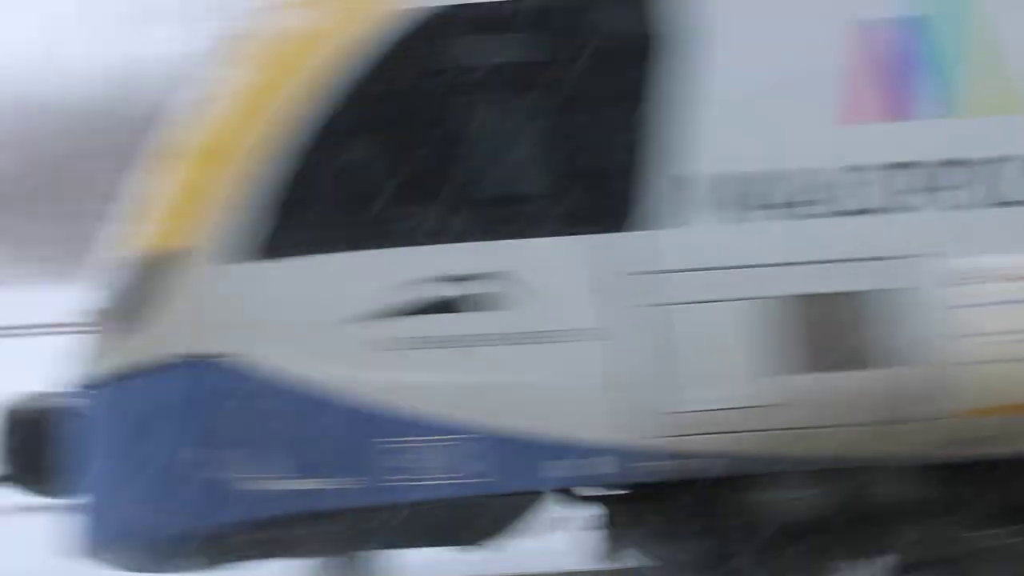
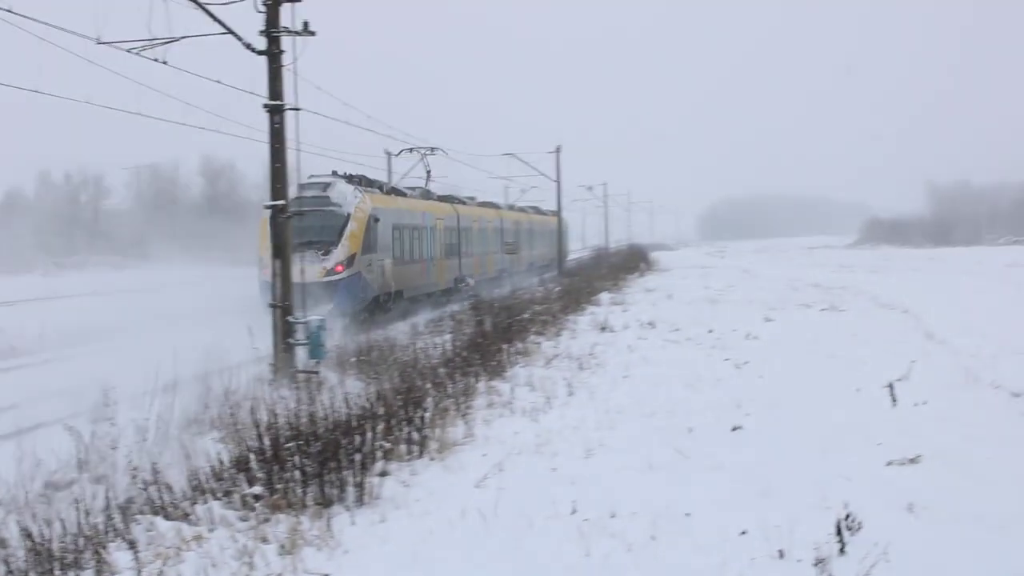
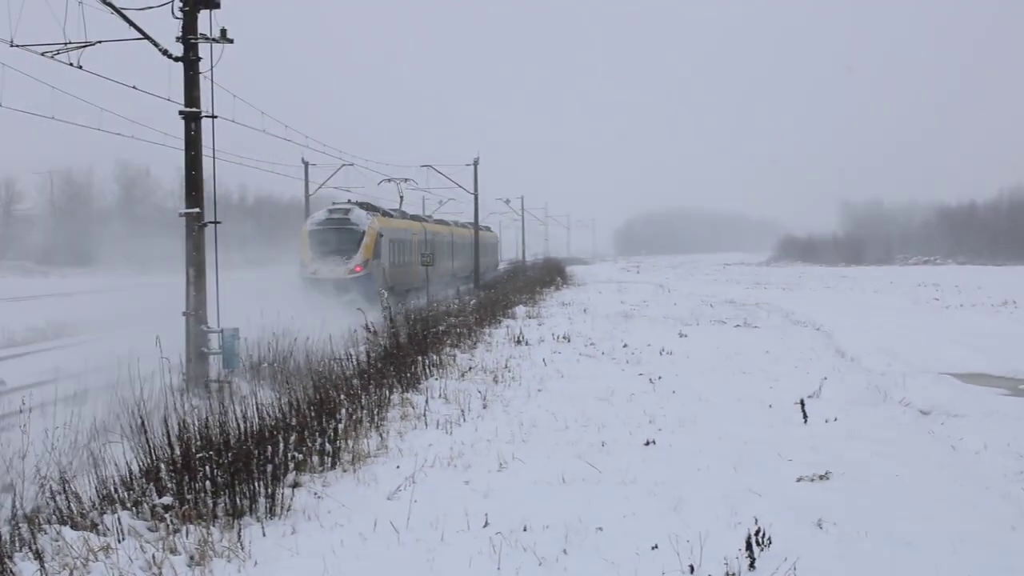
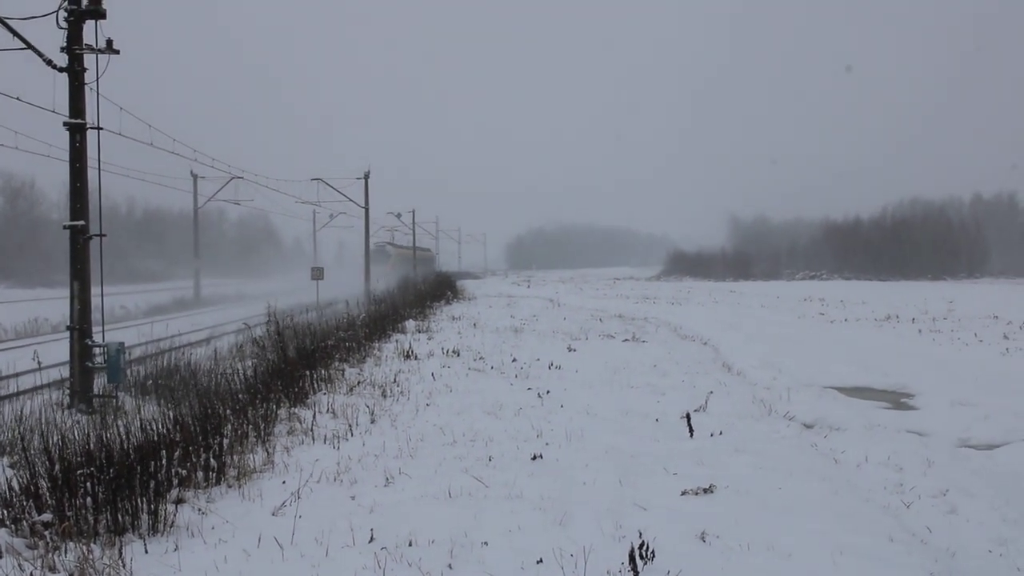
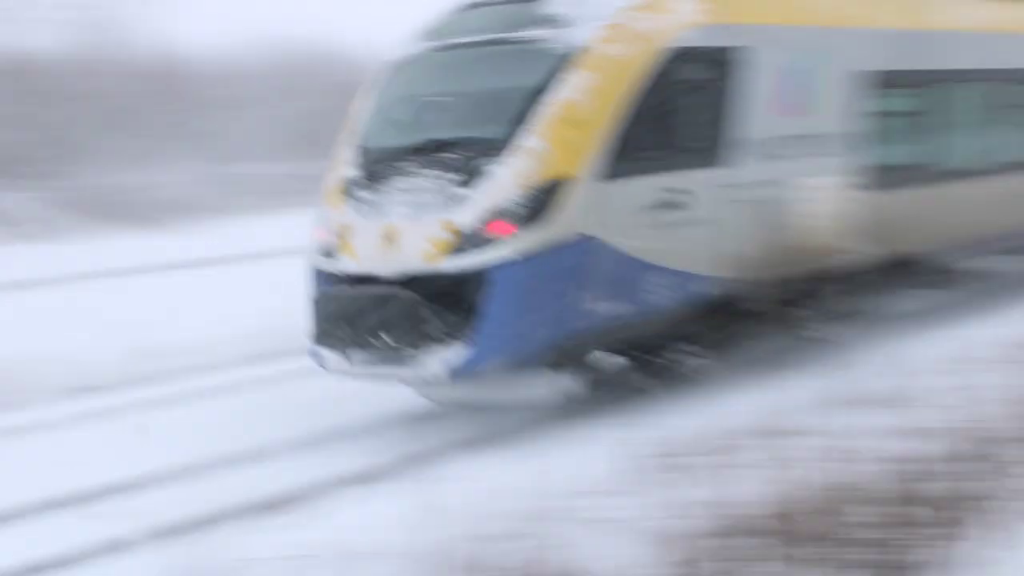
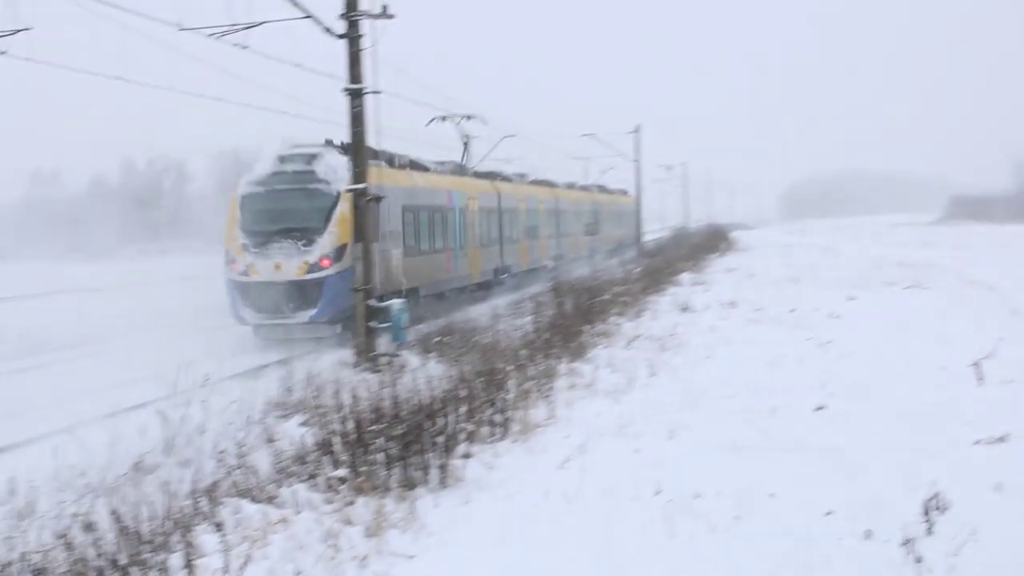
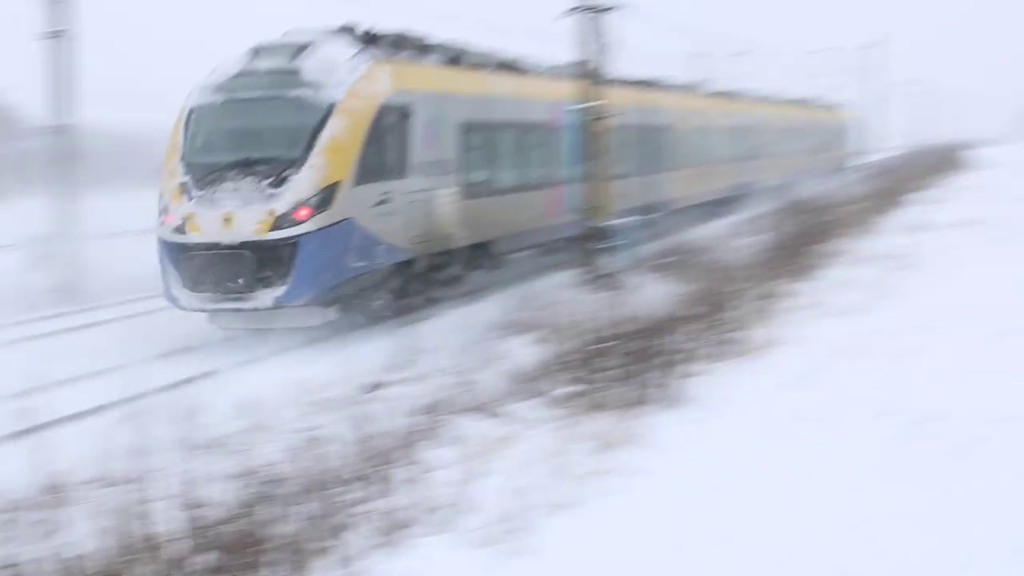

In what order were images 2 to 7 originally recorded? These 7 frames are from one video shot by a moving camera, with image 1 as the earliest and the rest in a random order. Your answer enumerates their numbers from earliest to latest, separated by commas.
5, 7, 6, 2, 3, 4
